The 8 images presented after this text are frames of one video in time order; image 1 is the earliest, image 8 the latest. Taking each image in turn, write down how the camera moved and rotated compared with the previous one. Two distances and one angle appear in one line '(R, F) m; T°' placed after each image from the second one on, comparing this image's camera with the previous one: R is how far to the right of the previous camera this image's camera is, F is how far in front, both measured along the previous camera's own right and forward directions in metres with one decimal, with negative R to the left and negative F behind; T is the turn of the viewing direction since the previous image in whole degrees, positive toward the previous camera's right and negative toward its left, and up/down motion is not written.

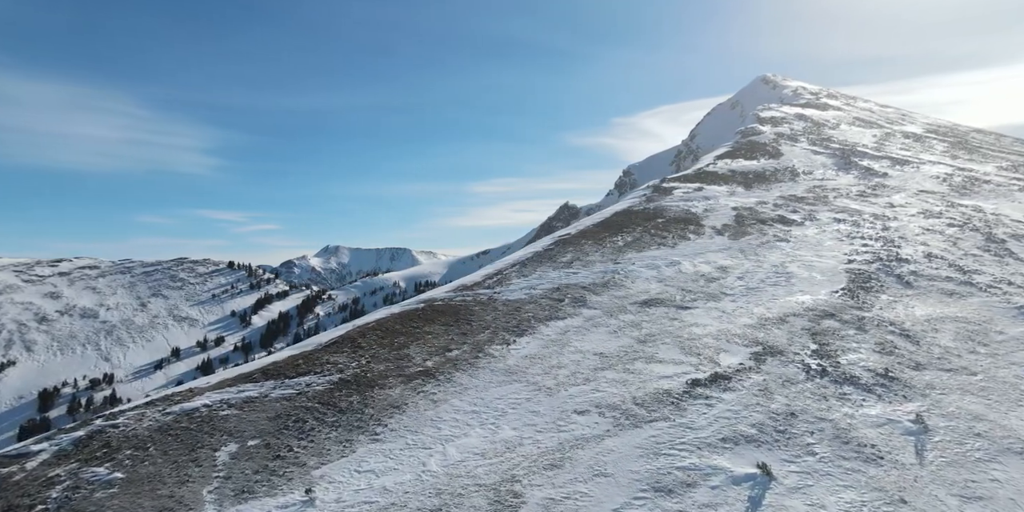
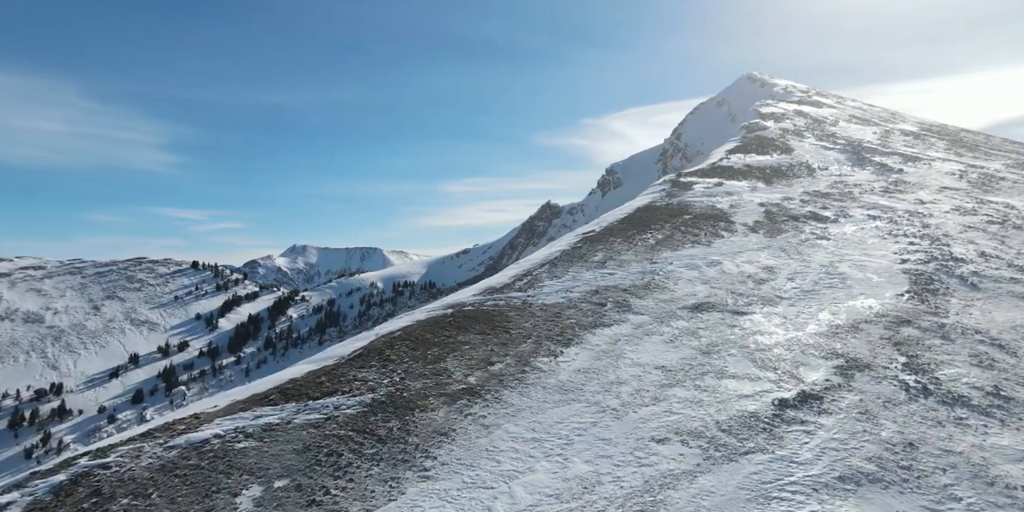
(-3.8, +4.5) m; +3°
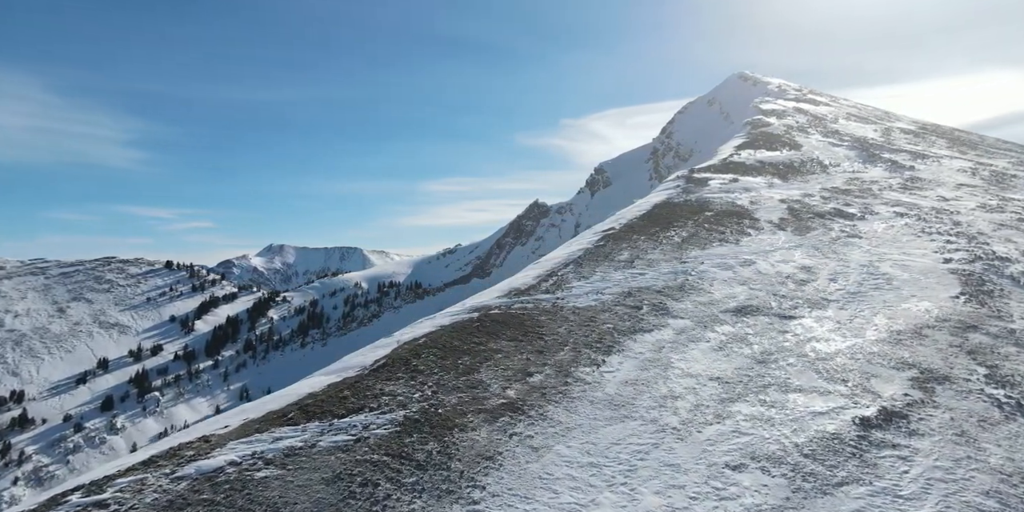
(-2.5, +3.2) m; +2°
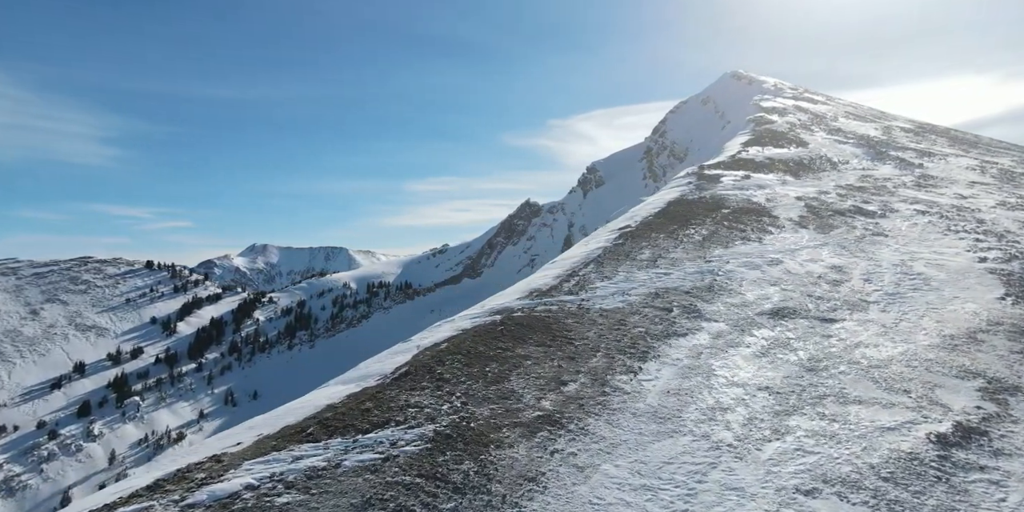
(-1.8, +2.3) m; +1°
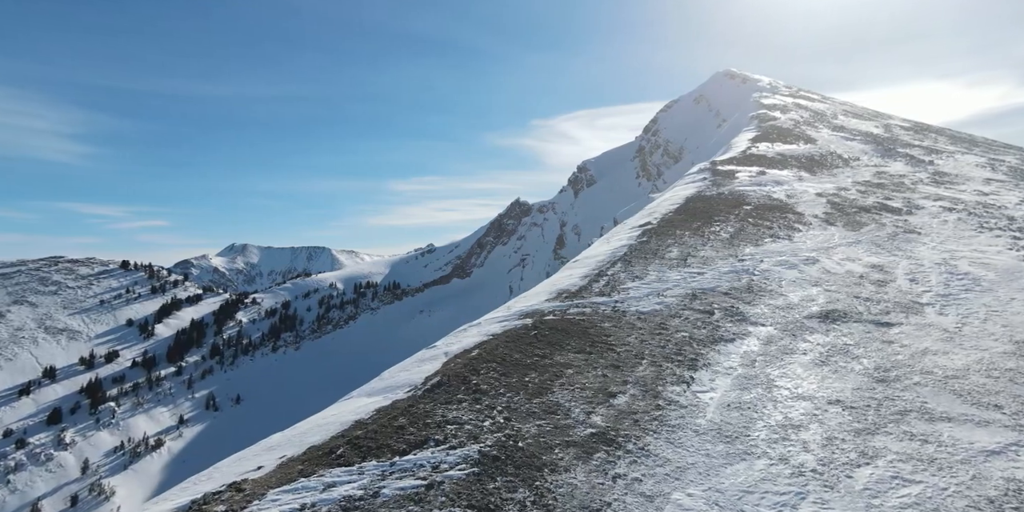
(-2.0, +2.8) m; +2°
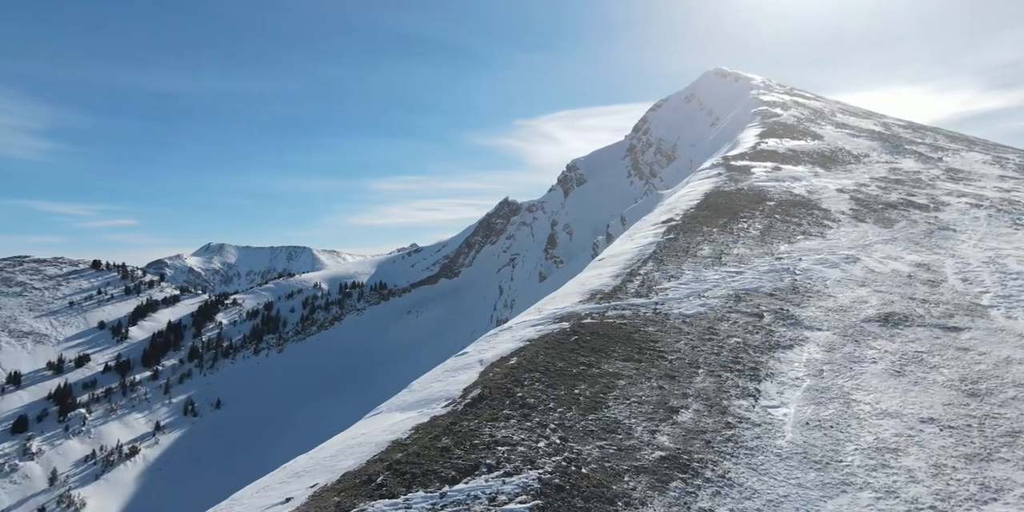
(-1.9, +2.9) m; +2°
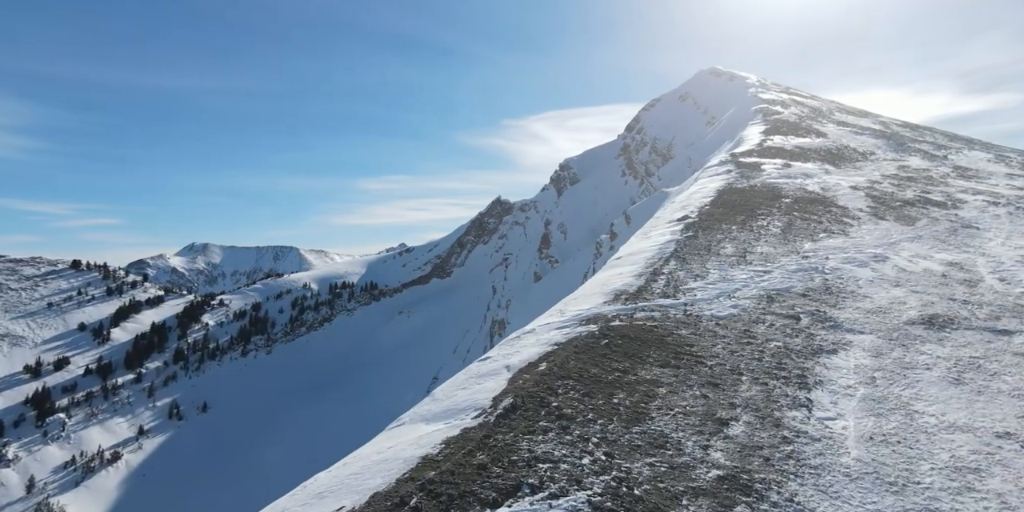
(-1.2, +1.8) m; +1°
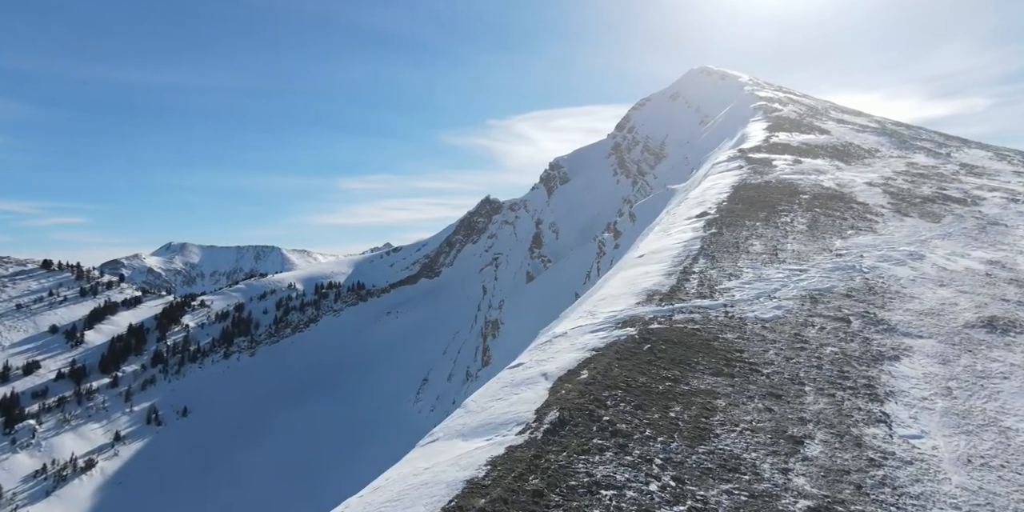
(-1.4, +2.2) m; +2°
